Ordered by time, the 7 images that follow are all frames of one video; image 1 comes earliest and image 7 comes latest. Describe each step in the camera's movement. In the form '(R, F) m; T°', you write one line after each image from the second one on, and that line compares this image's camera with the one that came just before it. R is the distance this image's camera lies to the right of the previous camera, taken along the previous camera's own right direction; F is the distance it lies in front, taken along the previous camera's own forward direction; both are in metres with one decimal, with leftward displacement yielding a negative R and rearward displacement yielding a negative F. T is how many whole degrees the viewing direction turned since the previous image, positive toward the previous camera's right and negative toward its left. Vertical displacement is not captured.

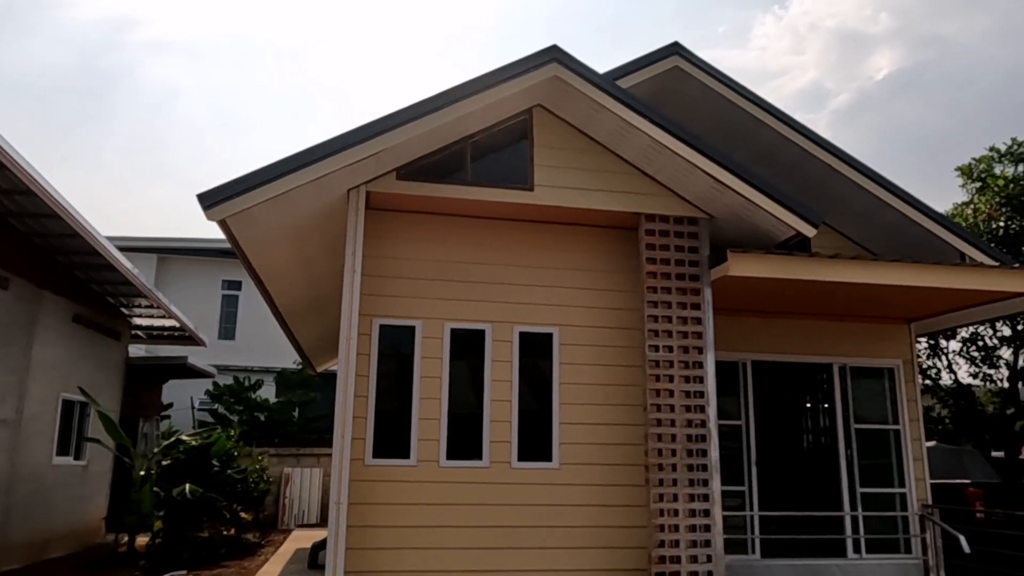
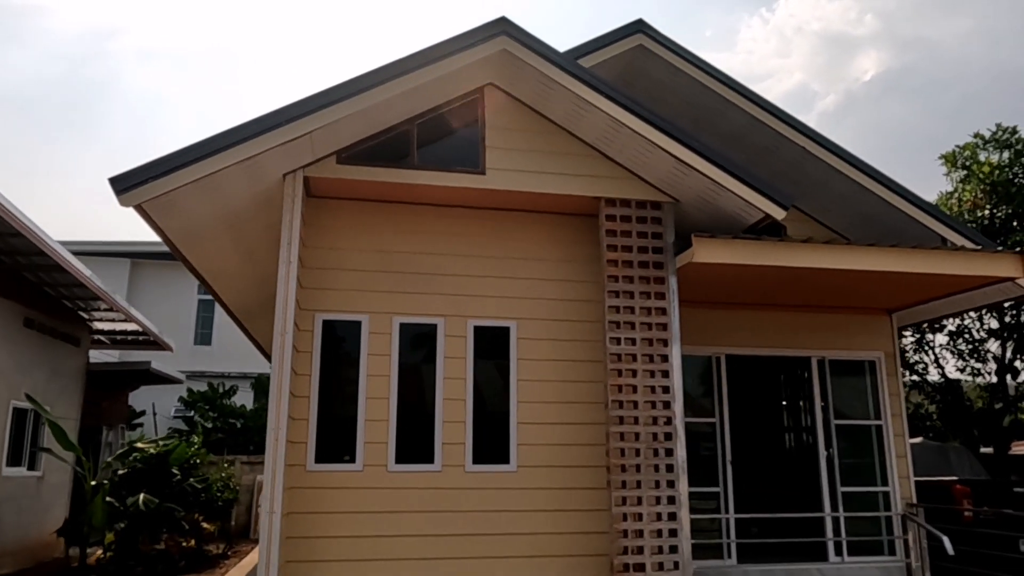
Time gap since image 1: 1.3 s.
(+0.3, +0.4) m; +1°
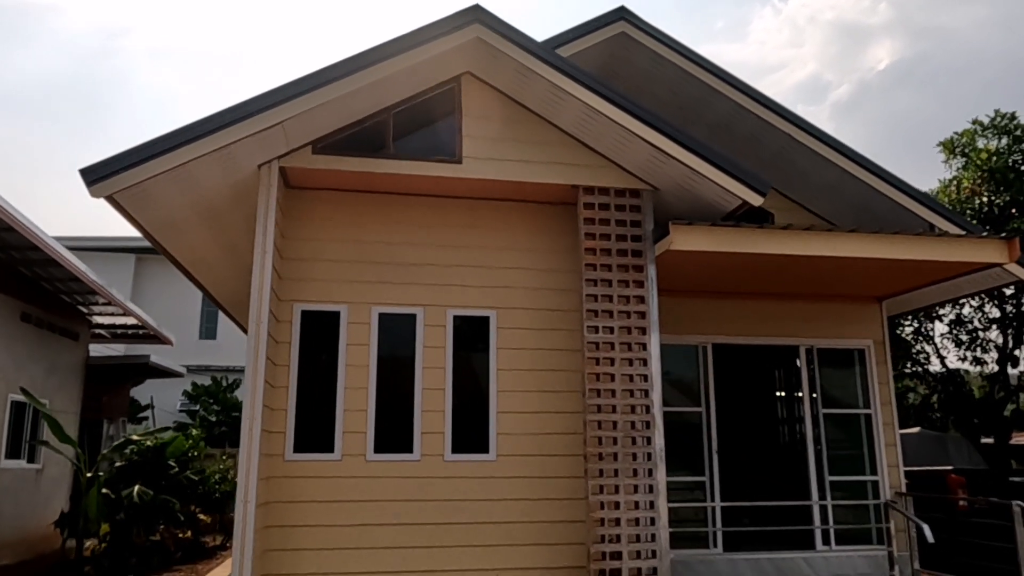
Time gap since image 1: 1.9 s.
(+0.2, 0.0) m; -1°
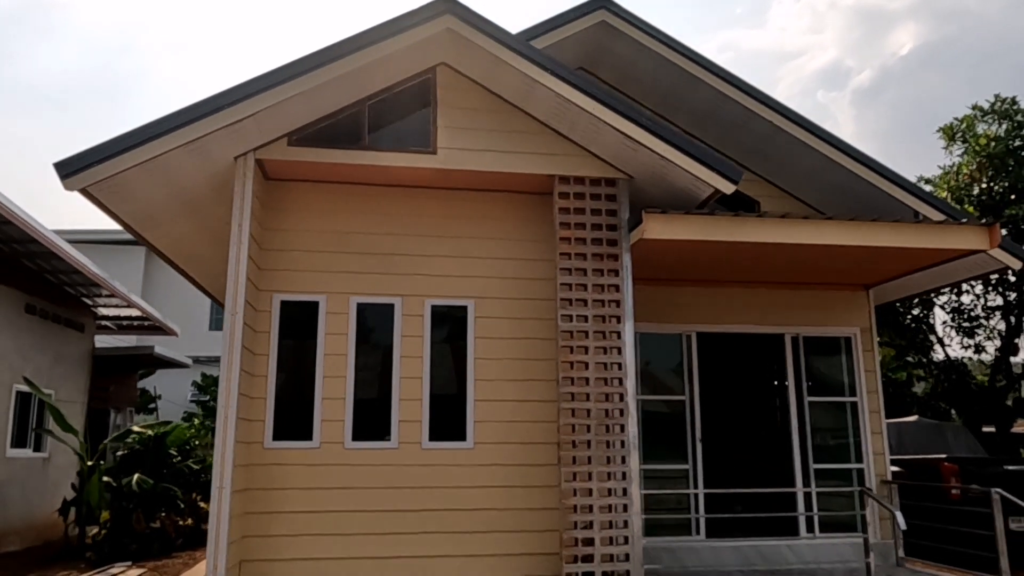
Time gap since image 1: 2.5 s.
(+0.3, 0.0) m; -1°
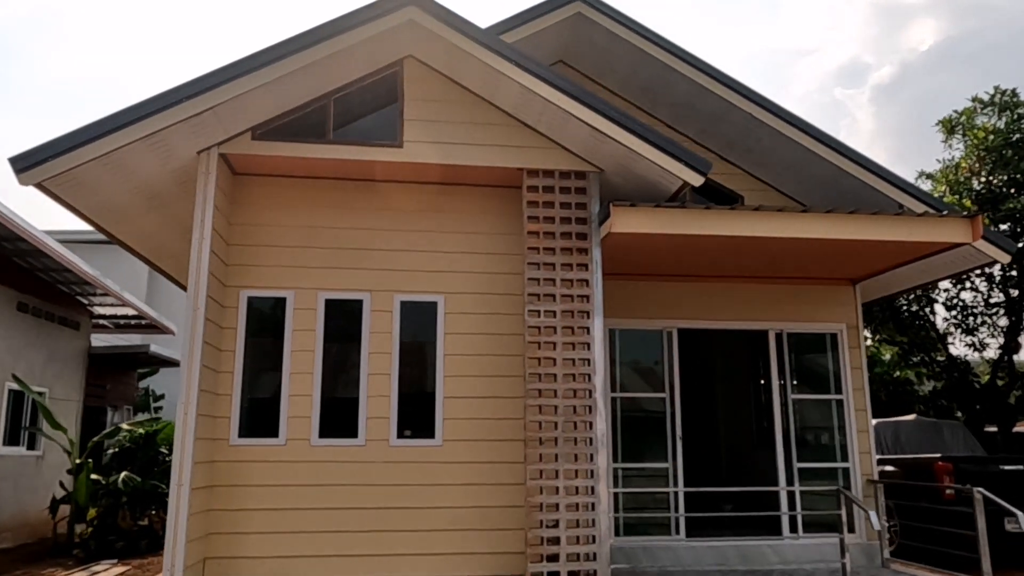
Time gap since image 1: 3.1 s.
(+0.3, +0.1) m; -1°
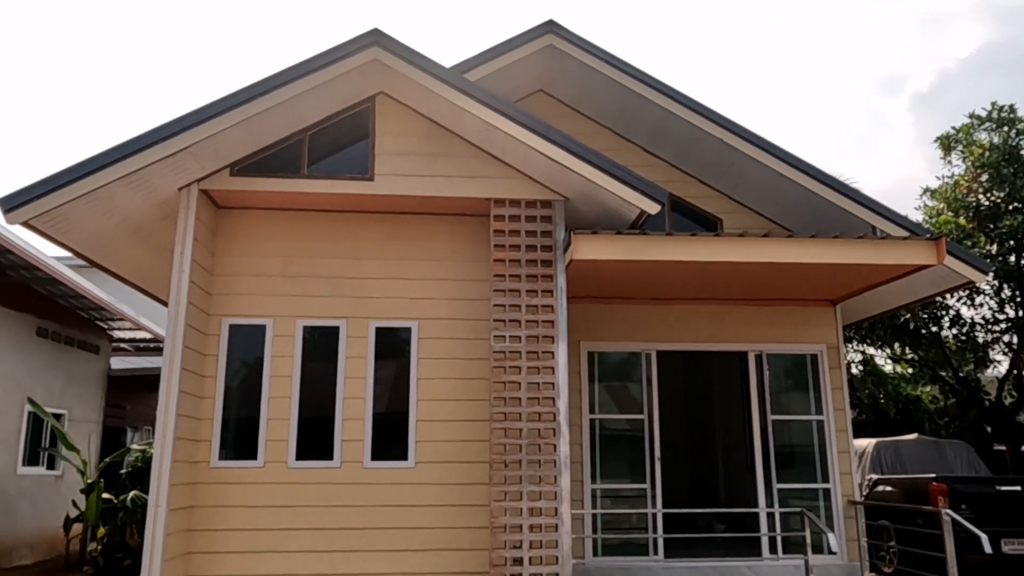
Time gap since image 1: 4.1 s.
(+0.5, -0.2) m; -2°
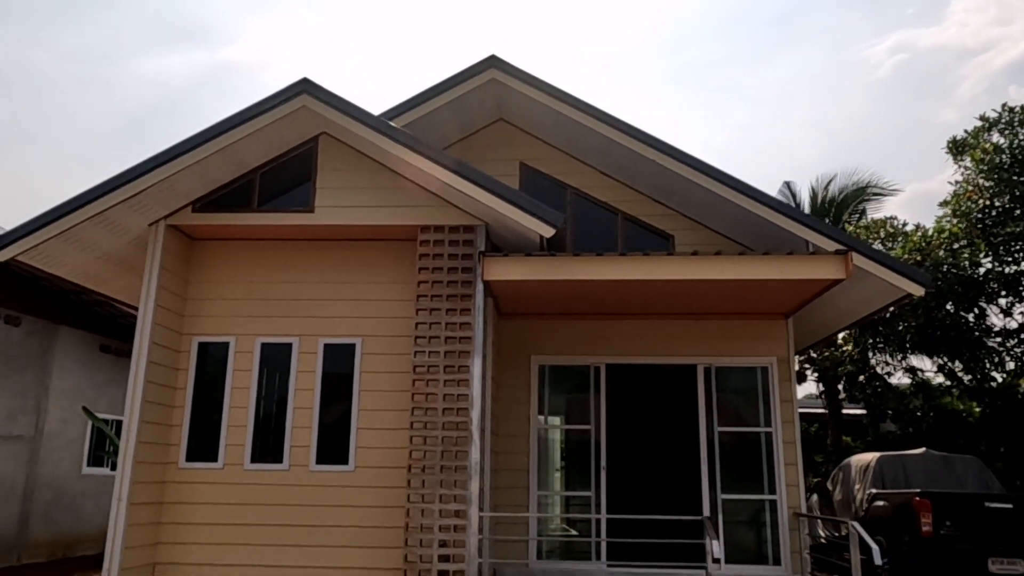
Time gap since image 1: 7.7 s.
(+1.4, -0.4) m; -8°
